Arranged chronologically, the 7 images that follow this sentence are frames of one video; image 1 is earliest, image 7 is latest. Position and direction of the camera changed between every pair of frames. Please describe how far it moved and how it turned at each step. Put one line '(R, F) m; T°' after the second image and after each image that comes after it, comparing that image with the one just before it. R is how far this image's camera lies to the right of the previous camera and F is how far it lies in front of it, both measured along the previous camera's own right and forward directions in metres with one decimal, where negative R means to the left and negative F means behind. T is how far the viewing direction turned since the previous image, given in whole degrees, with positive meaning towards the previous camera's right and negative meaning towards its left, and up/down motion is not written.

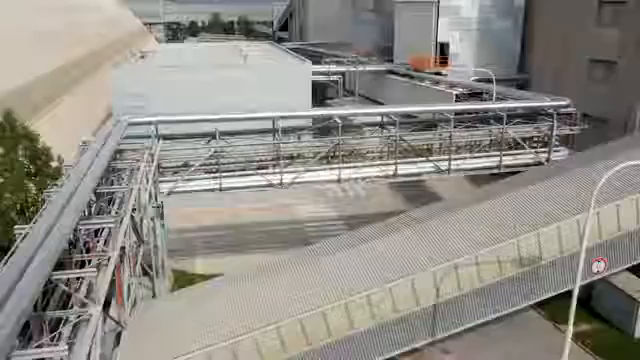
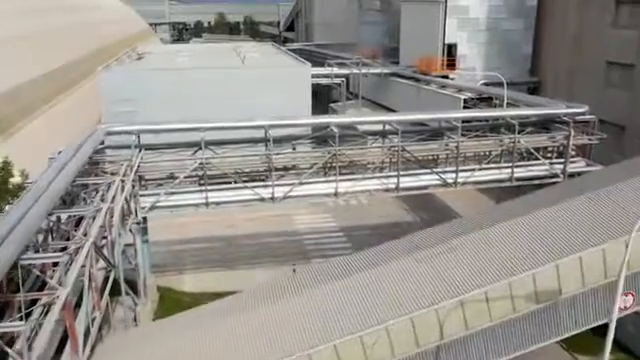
(+0.2, +1.0) m; -1°
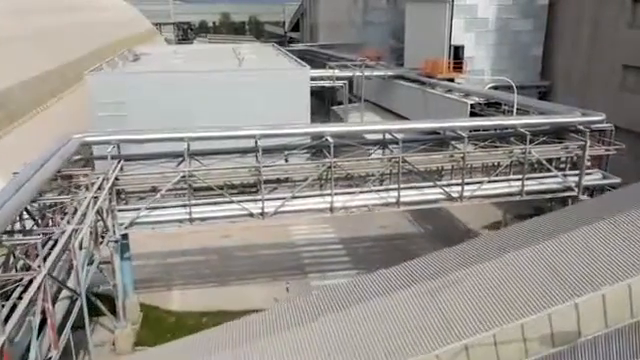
(+0.2, +0.9) m; -1°
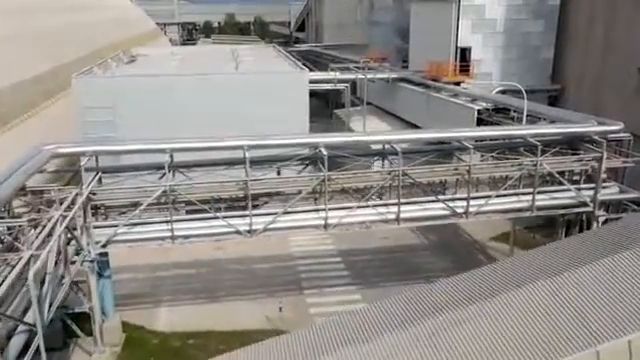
(+0.2, +0.9) m; -1°
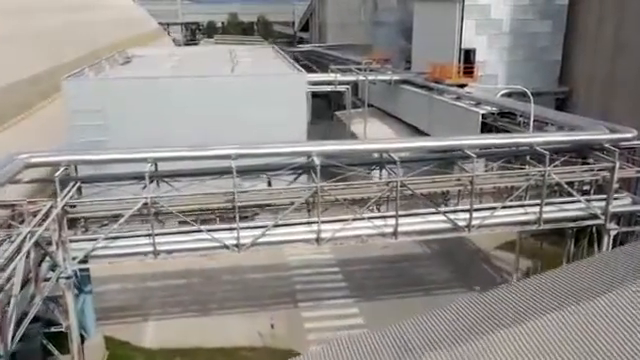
(+0.2, +0.6) m; 0°
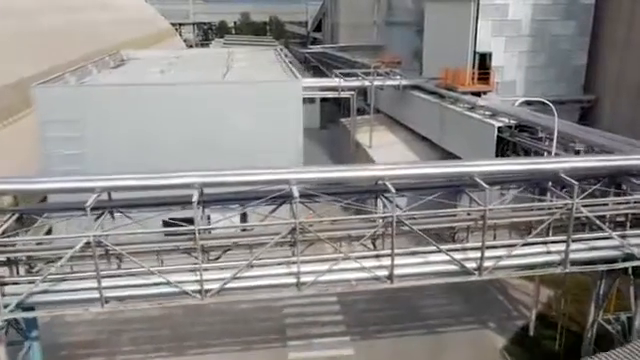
(+0.5, +1.6) m; -2°
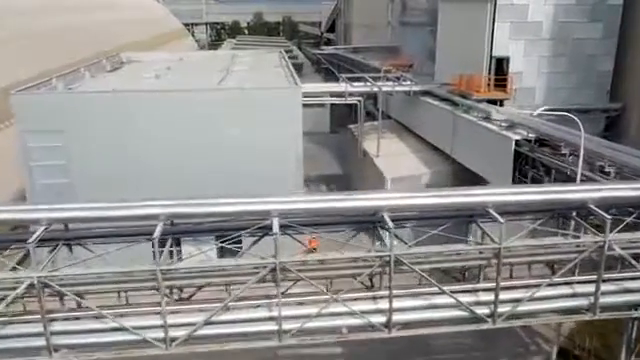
(+0.3, +1.2) m; -1°
